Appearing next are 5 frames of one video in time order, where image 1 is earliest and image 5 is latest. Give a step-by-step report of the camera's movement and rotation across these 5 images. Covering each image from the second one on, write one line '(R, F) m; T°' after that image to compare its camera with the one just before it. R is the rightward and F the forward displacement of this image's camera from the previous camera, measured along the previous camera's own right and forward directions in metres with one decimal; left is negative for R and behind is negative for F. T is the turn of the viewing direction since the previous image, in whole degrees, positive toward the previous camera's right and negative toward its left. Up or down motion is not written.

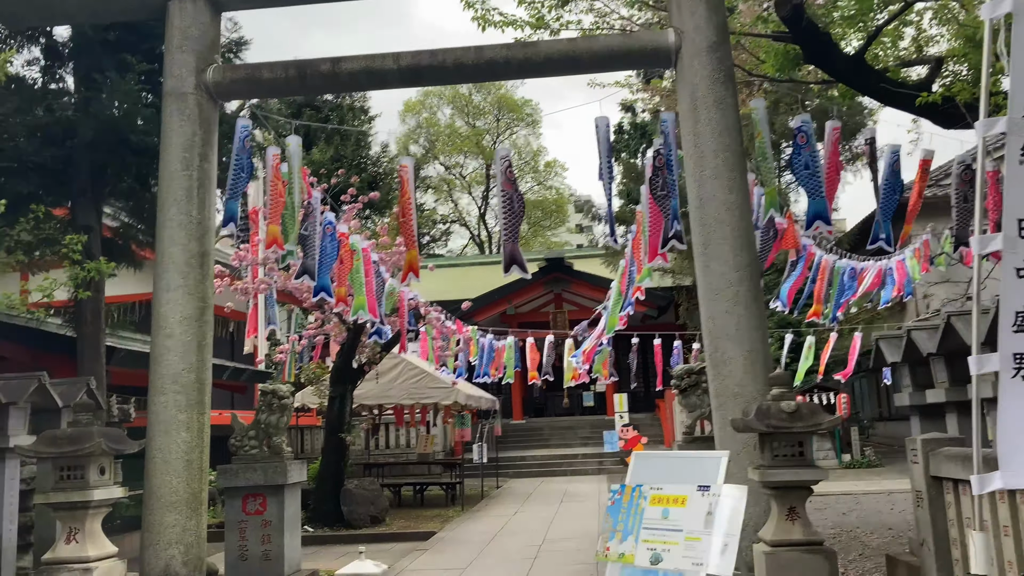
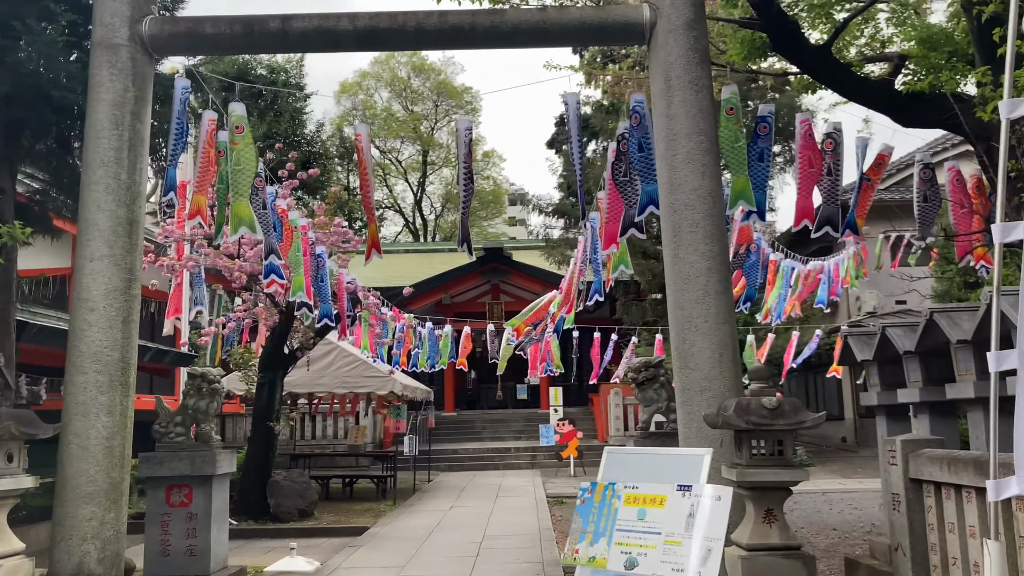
(-0.2, +0.3) m; +5°
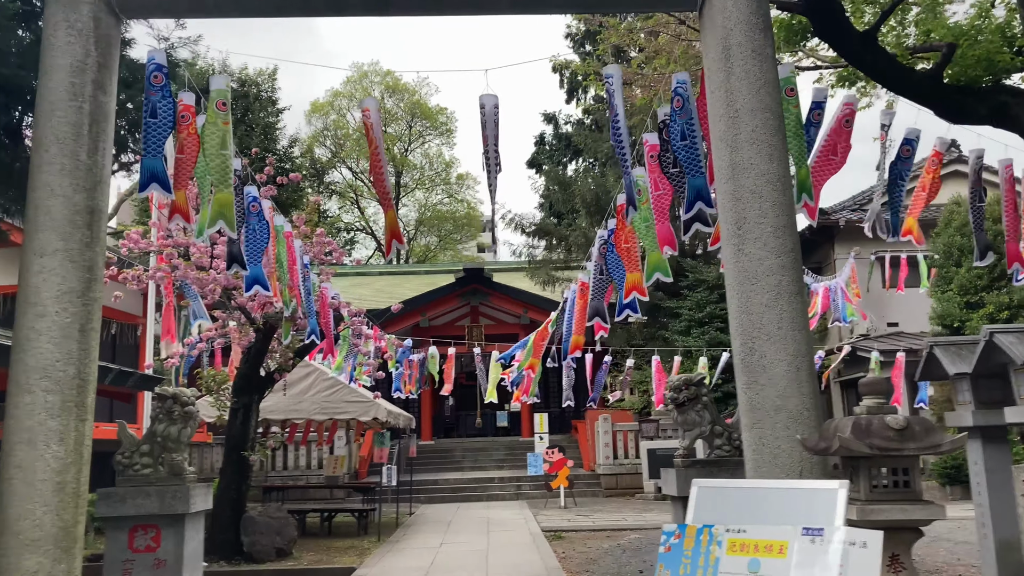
(-0.4, +0.8) m; +3°
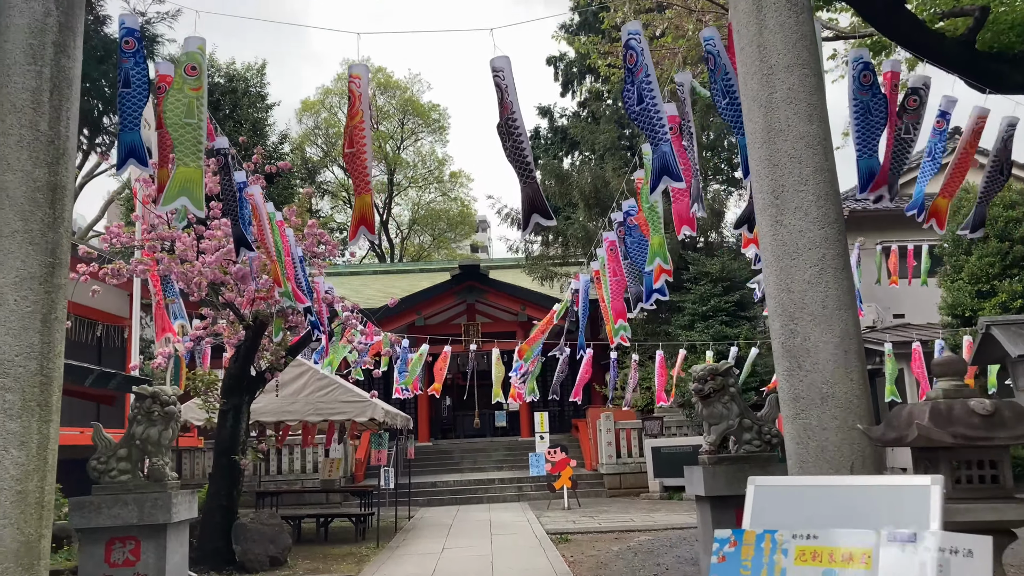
(-0.1, +0.4) m; +1°
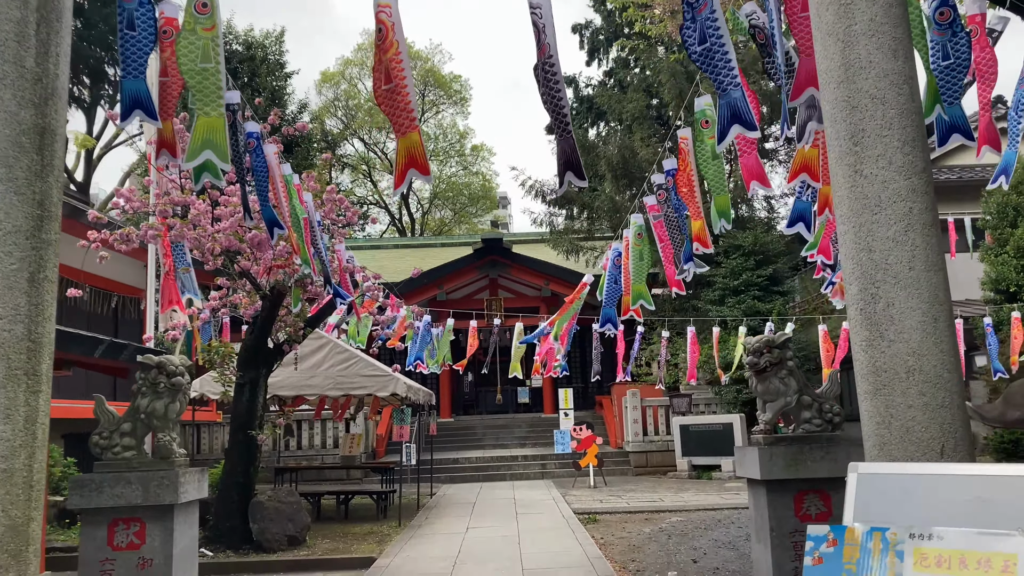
(-0.1, +0.5) m; -2°
